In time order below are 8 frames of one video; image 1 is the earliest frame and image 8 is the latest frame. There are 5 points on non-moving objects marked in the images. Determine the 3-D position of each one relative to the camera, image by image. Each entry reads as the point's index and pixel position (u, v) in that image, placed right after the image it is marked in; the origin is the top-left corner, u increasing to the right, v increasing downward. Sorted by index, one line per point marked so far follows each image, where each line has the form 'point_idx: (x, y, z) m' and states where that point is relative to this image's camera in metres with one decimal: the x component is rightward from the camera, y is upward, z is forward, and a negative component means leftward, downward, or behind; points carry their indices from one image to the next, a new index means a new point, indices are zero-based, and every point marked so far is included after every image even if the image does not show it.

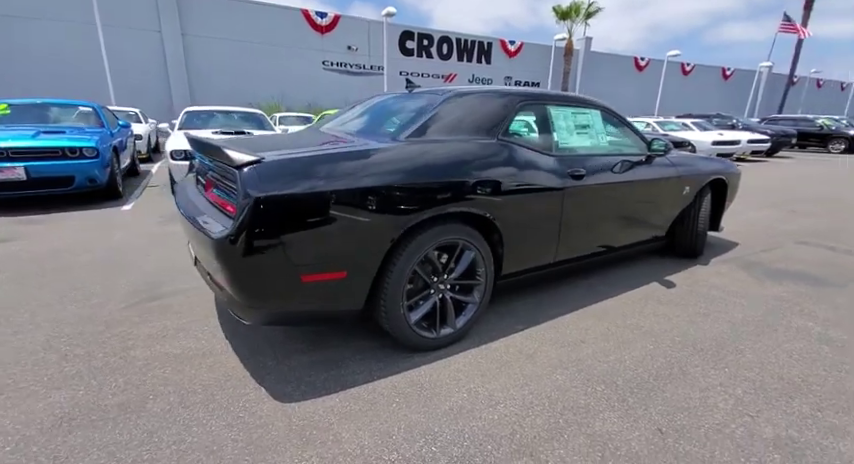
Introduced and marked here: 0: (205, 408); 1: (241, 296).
0: (-1.0, -0.8, +1.9) m
1: (-0.8, -0.3, +2.0) m
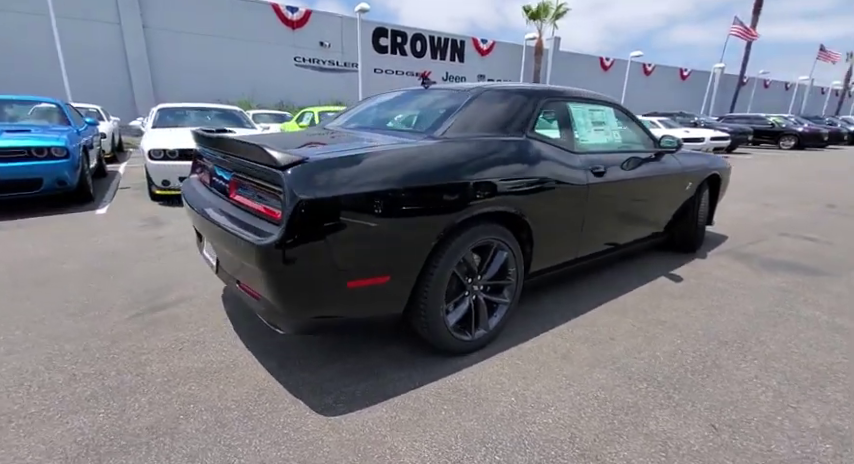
0: (-0.8, -0.9, +1.8) m
1: (-0.6, -0.3, +1.8) m
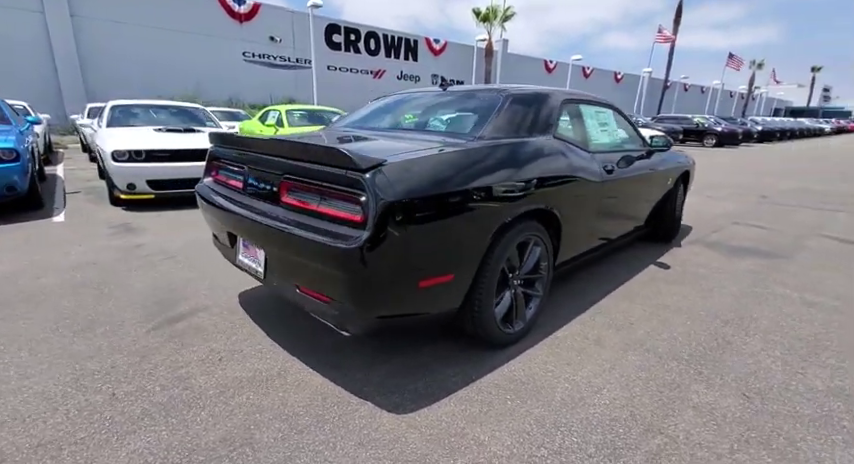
0: (-0.4, -0.9, +1.8) m
1: (-0.3, -0.4, +1.9) m
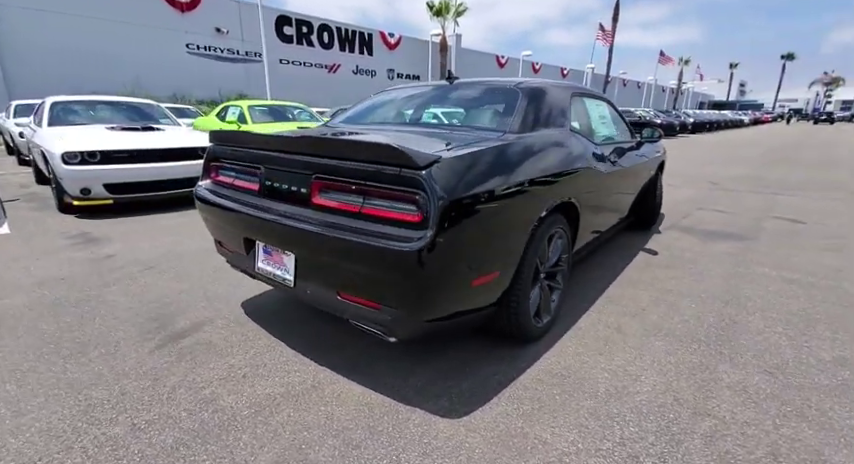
0: (-0.2, -0.9, +1.7) m
1: (-0.1, -0.4, +1.8) m
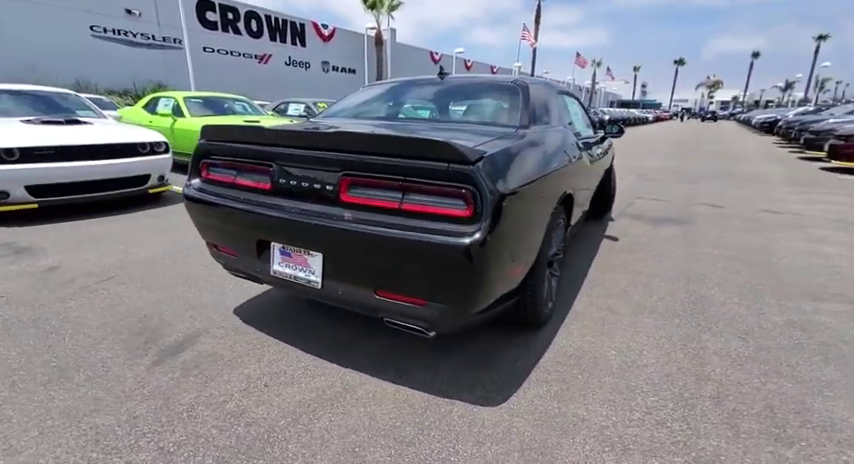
0: (0.0, -0.9, +1.7) m
1: (+0.1, -0.3, +1.8) m
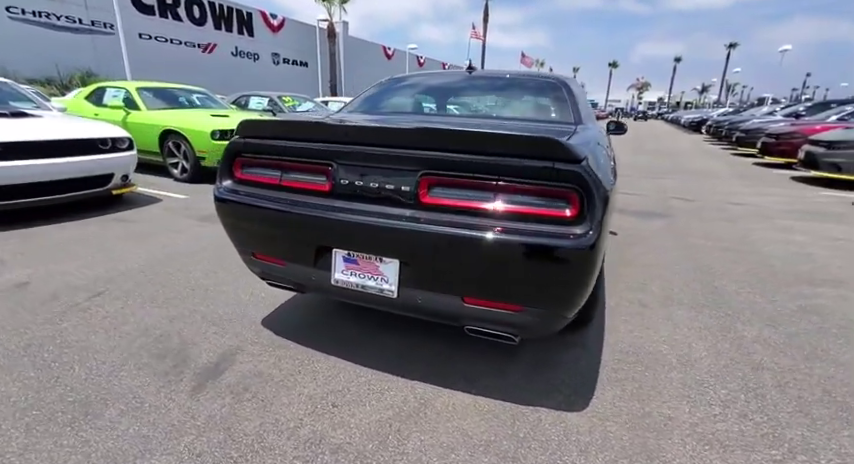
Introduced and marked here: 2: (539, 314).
0: (+0.4, -0.9, +1.6) m
1: (+0.5, -0.3, +1.7) m
2: (+0.4, -0.3, +1.7) m
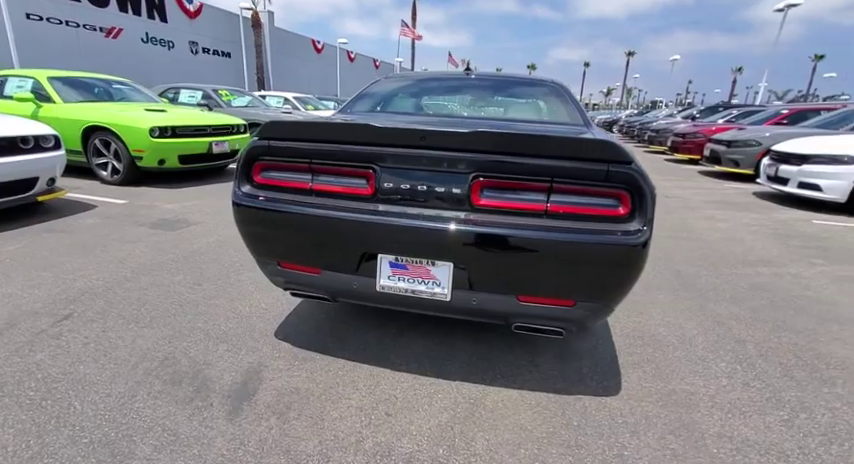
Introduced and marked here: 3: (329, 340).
0: (+0.7, -0.9, +1.7) m
1: (+0.7, -0.3, +1.8) m
2: (+0.7, -0.3, +1.8) m
3: (-0.6, -0.6, +2.3) m
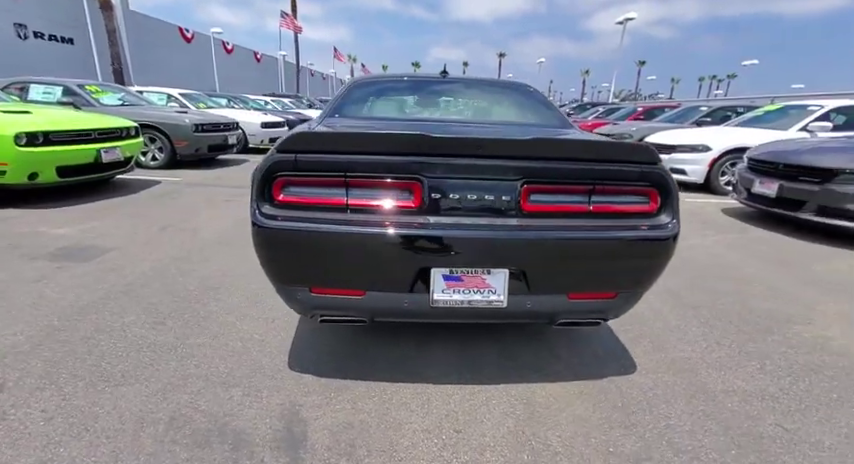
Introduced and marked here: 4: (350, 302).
0: (+1.0, -0.8, +1.9) m
1: (+1.0, -0.3, +2.0) m
2: (+0.9, -0.3, +2.0) m
3: (-0.4, -0.7, +2.2) m
4: (-0.4, -0.3, +1.8) m
